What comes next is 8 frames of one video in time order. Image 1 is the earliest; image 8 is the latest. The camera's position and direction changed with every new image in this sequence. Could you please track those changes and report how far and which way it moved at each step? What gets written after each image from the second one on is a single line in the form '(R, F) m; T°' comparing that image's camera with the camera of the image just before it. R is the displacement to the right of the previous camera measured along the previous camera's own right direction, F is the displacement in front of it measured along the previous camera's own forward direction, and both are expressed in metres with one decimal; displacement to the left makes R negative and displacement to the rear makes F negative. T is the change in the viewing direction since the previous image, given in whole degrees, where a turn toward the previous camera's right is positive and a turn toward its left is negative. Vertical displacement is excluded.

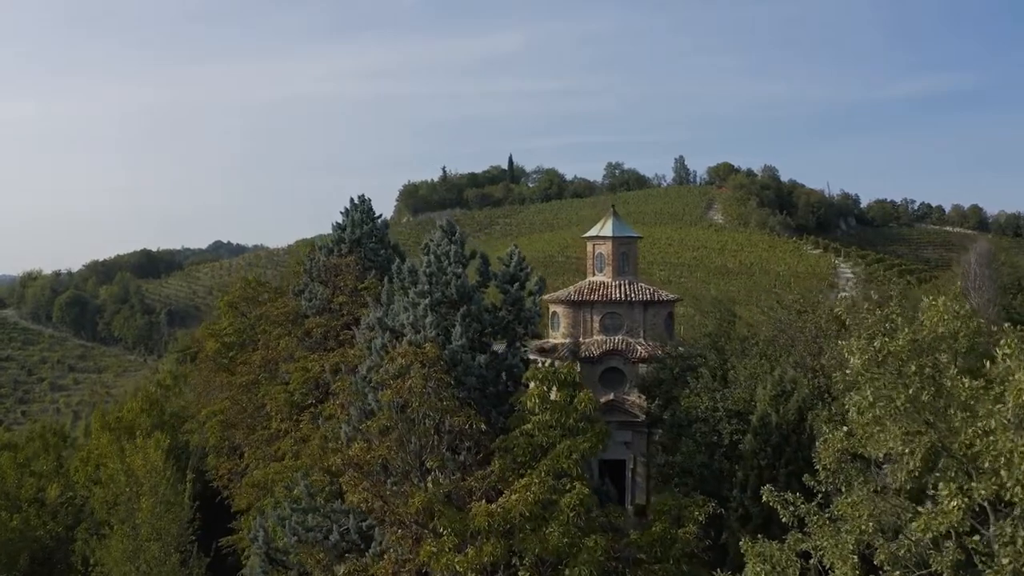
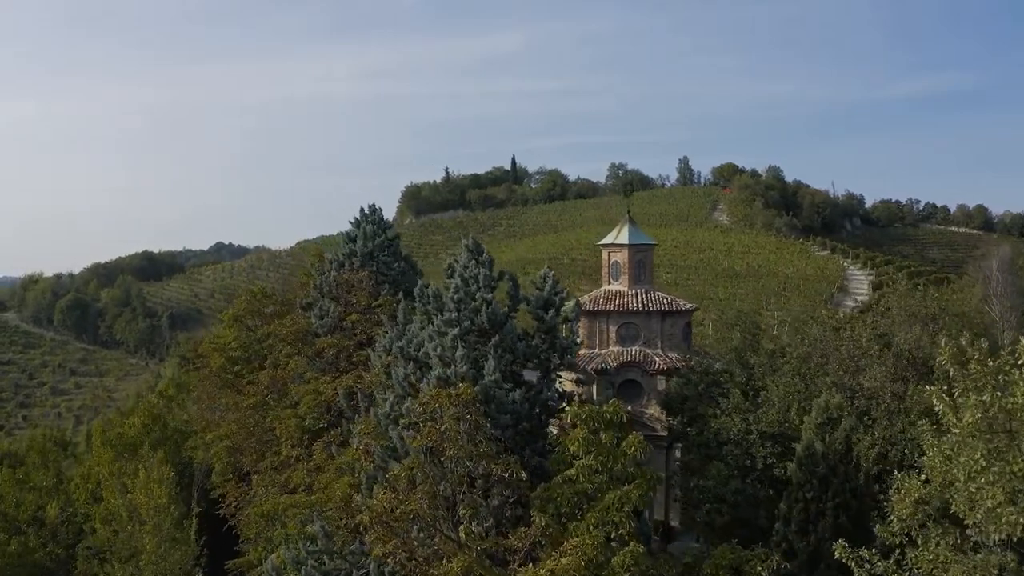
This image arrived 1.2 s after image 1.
(-0.4, +0.9) m; 0°
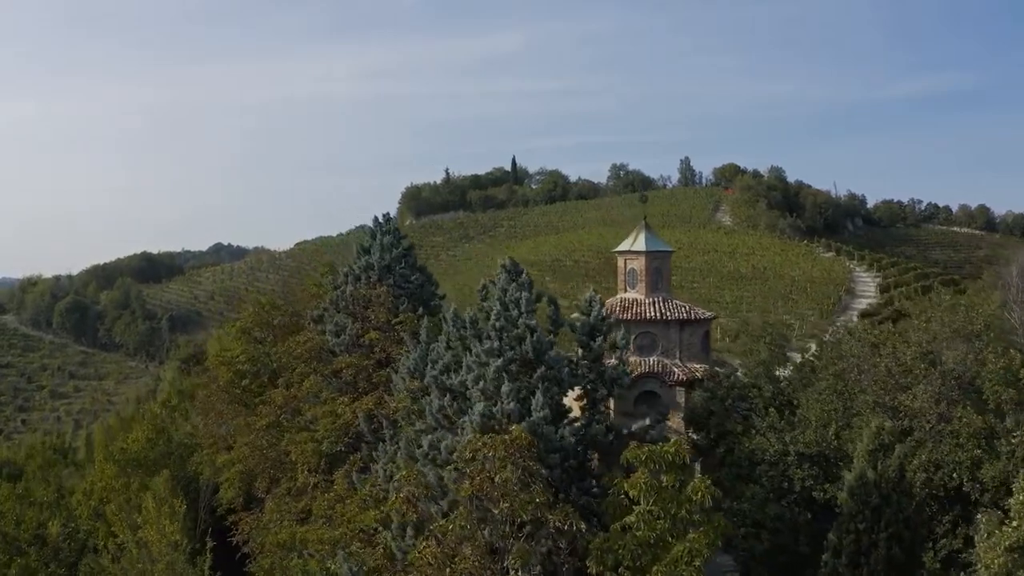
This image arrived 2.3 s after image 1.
(-0.6, +0.8) m; 0°
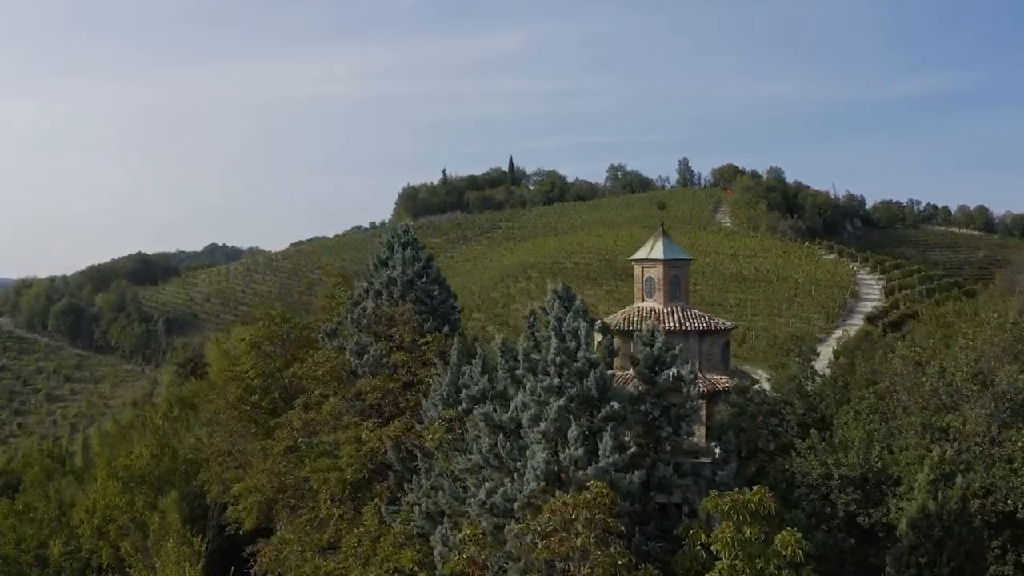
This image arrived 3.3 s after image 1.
(-0.7, +0.8) m; 0°
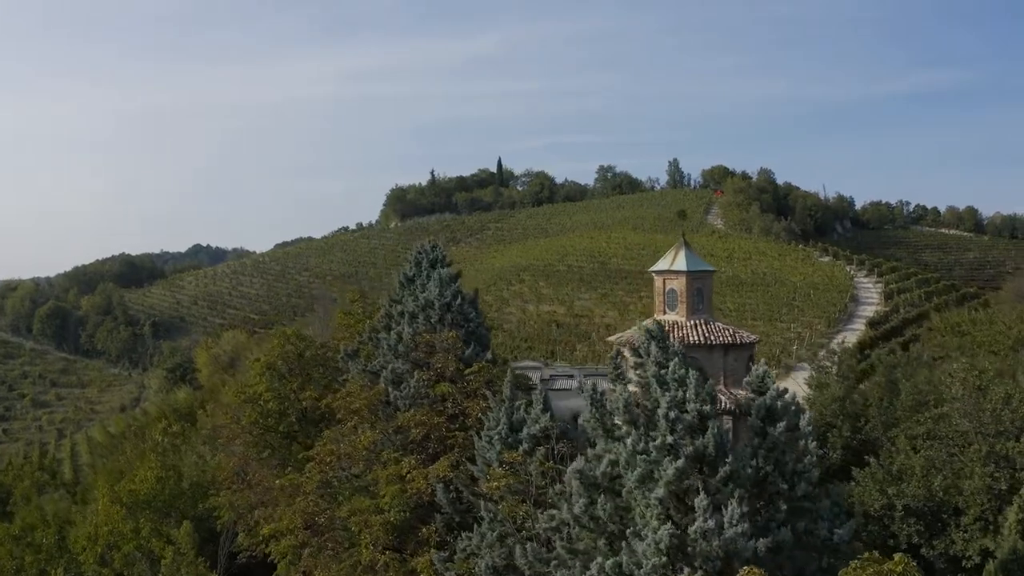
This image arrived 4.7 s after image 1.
(-1.1, +0.9) m; +1°
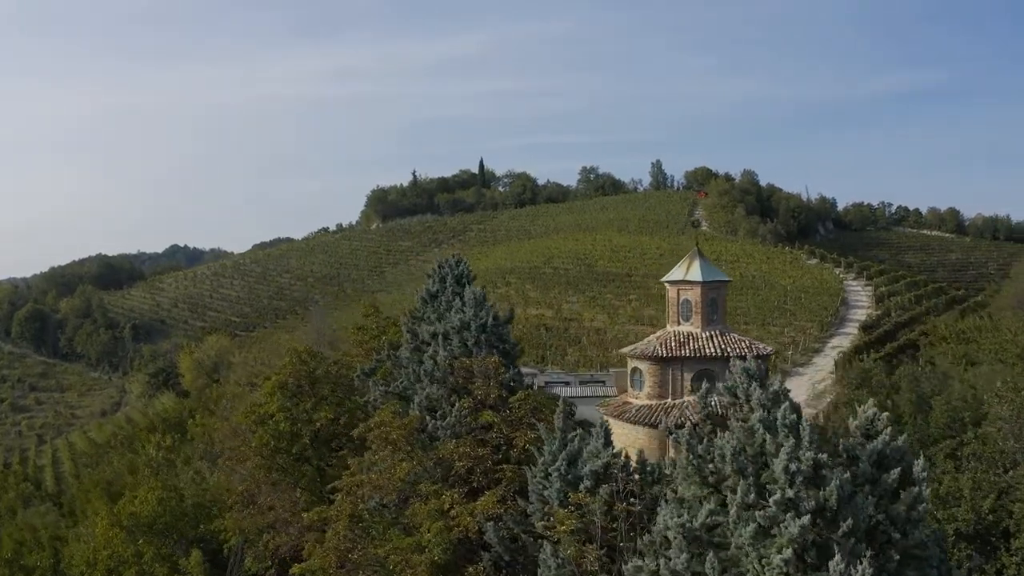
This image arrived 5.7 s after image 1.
(-1.1, +0.7) m; +1°
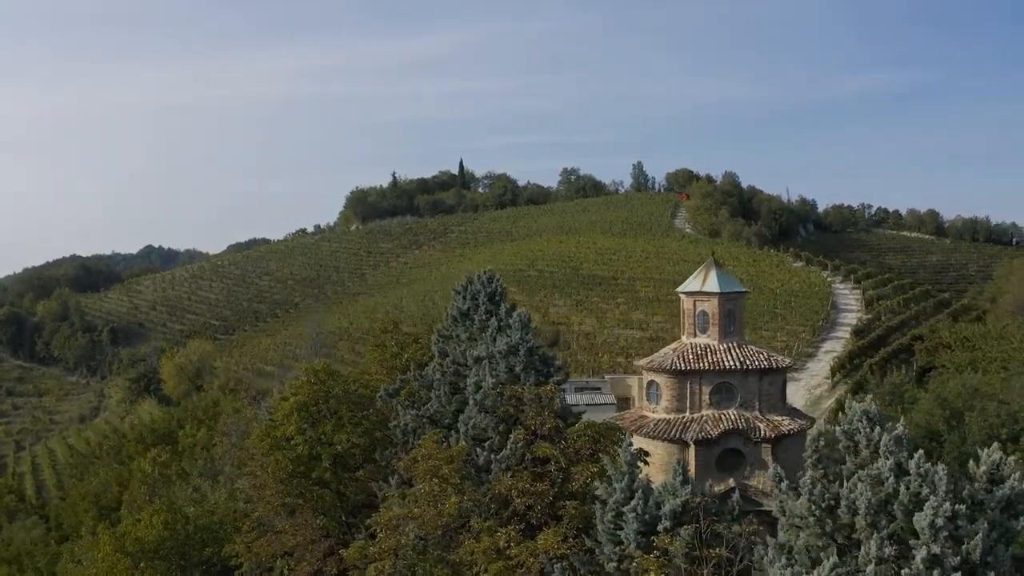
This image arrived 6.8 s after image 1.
(-1.2, +0.7) m; +2°
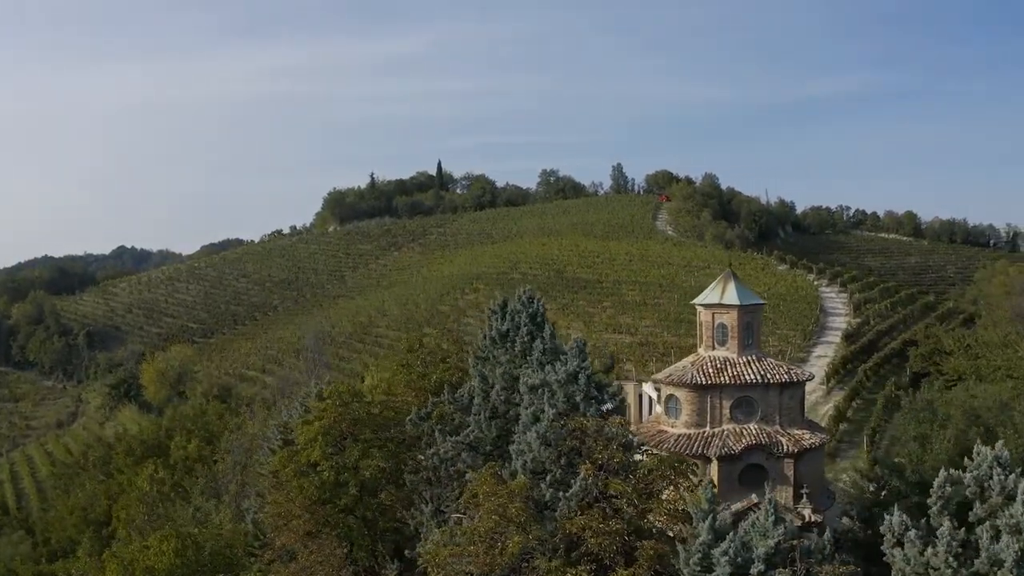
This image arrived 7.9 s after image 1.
(-1.4, +0.6) m; +2°
